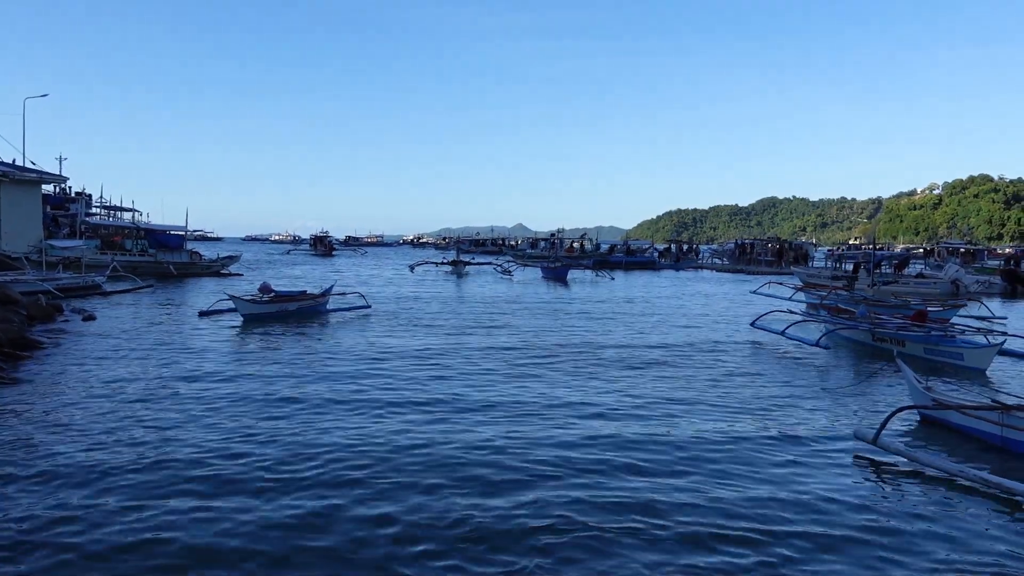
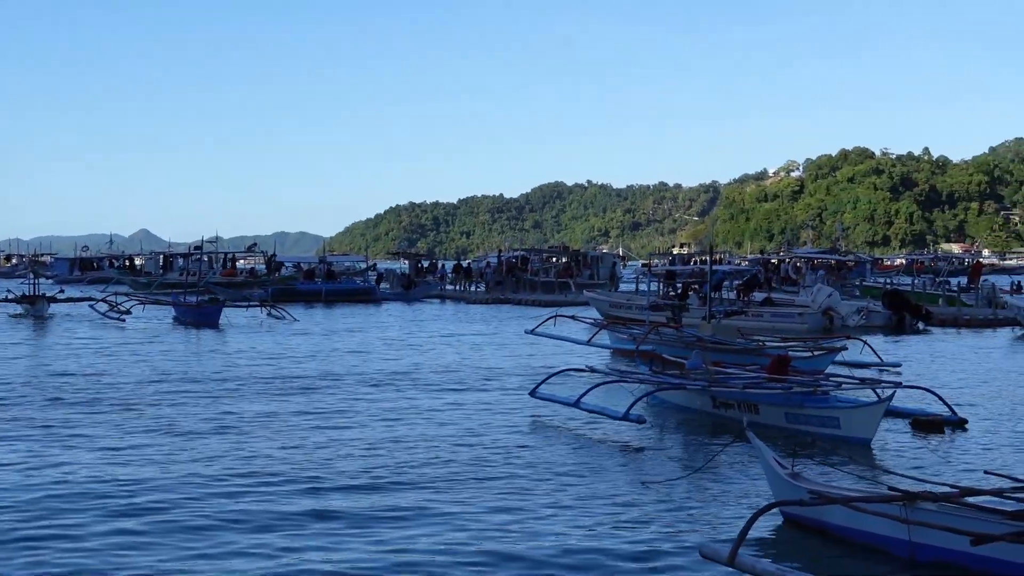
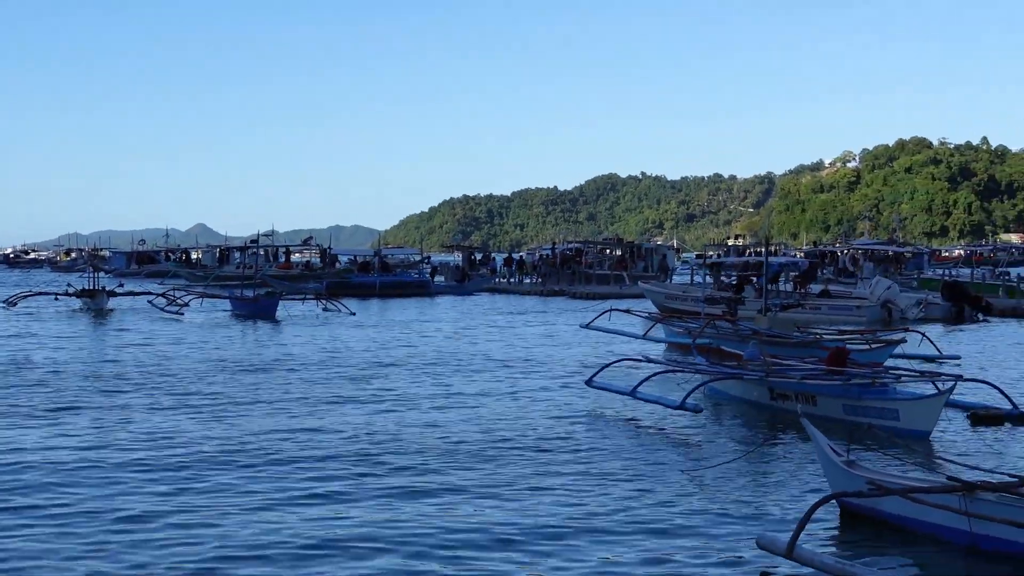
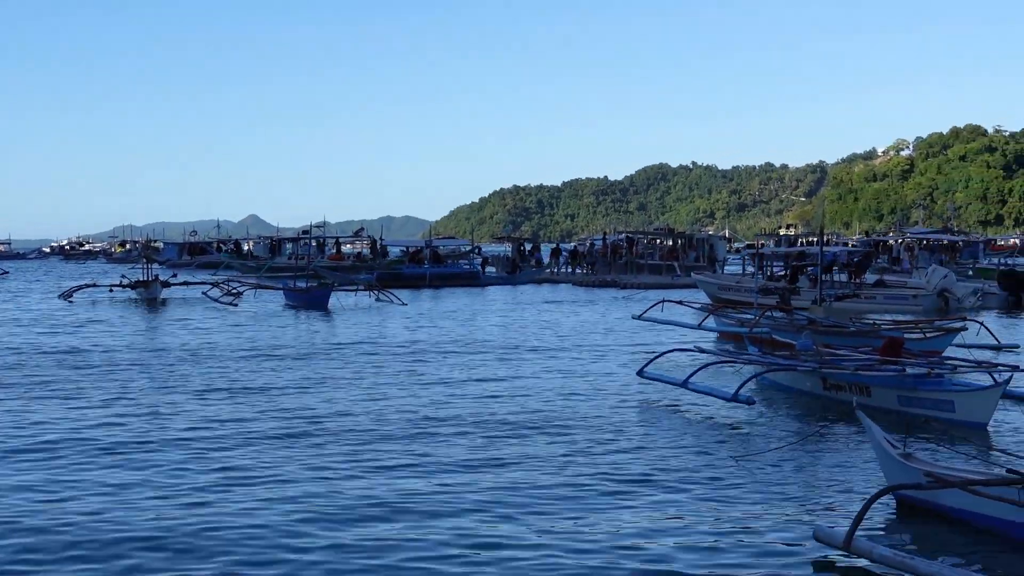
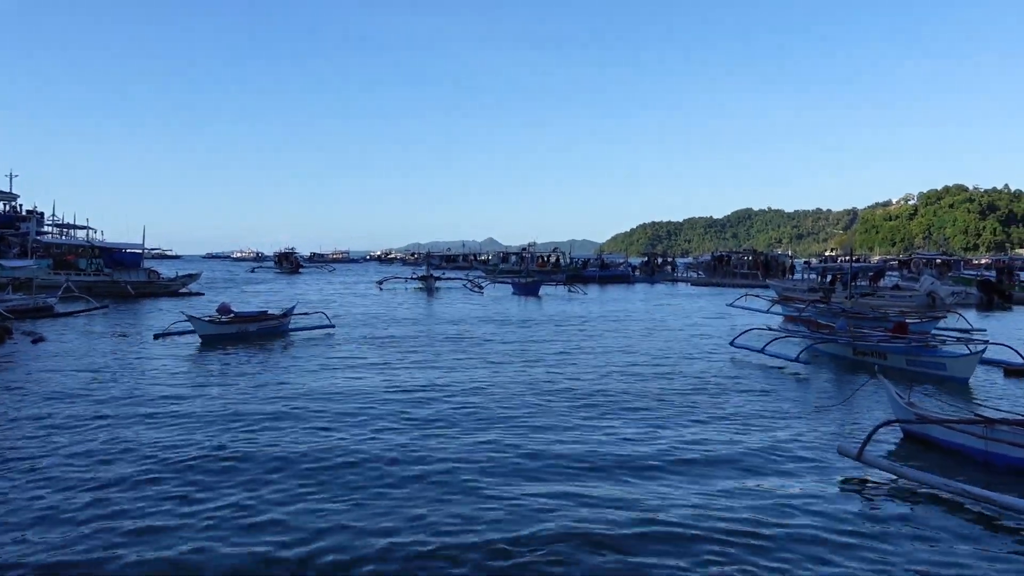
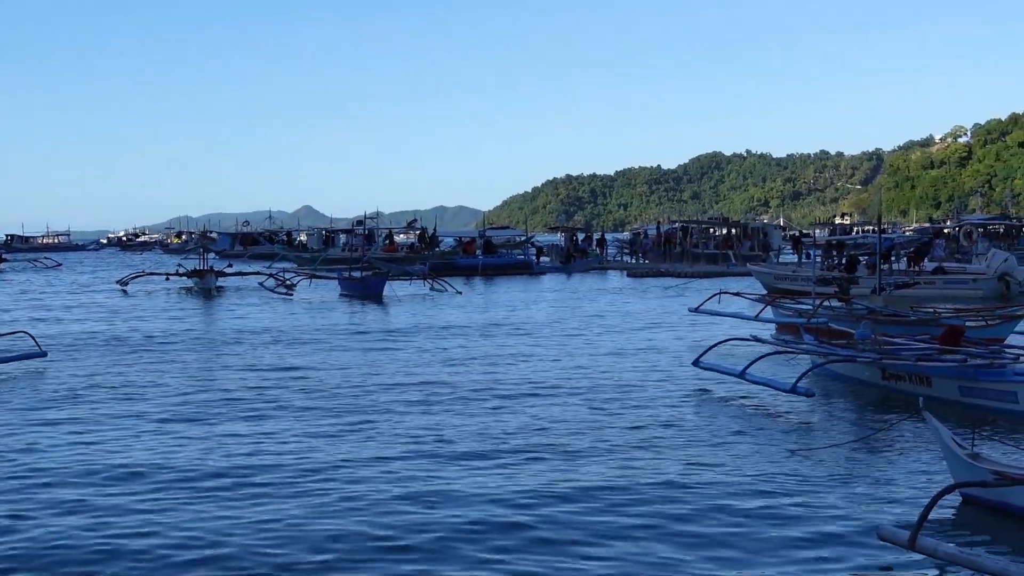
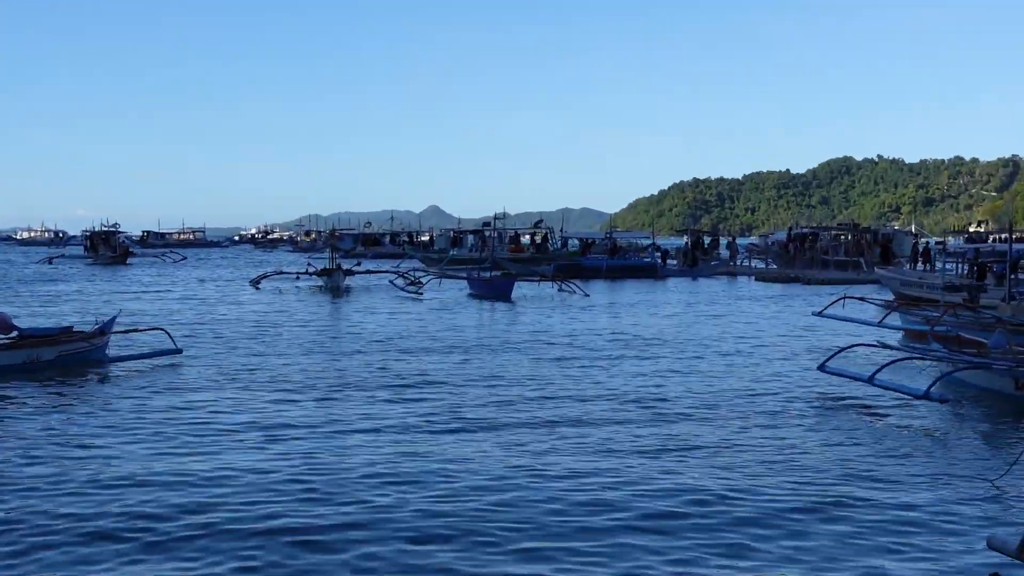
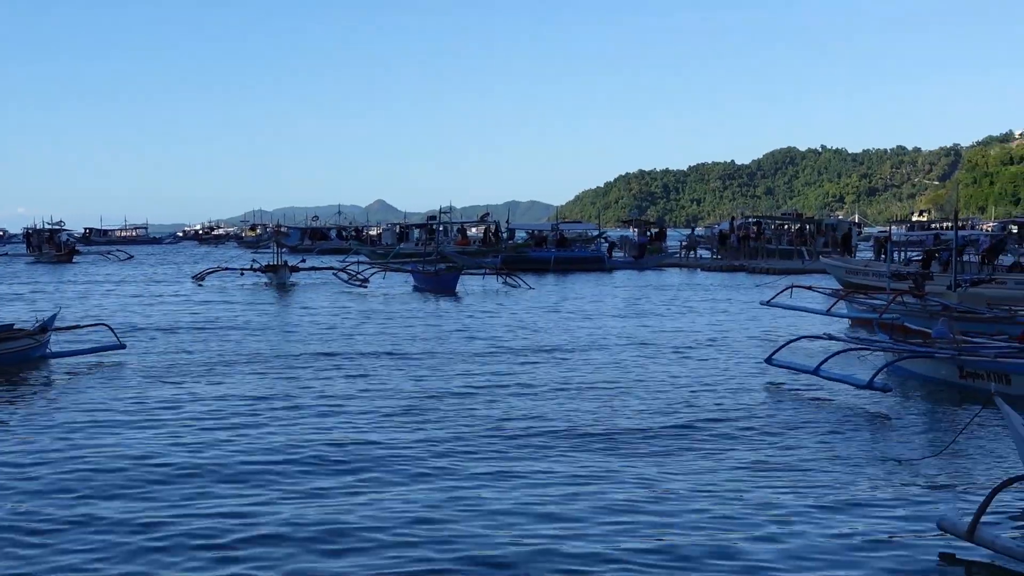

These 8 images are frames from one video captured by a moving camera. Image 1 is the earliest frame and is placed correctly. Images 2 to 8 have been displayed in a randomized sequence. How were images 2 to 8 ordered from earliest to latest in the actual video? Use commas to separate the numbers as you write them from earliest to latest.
5, 7, 8, 6, 4, 3, 2
